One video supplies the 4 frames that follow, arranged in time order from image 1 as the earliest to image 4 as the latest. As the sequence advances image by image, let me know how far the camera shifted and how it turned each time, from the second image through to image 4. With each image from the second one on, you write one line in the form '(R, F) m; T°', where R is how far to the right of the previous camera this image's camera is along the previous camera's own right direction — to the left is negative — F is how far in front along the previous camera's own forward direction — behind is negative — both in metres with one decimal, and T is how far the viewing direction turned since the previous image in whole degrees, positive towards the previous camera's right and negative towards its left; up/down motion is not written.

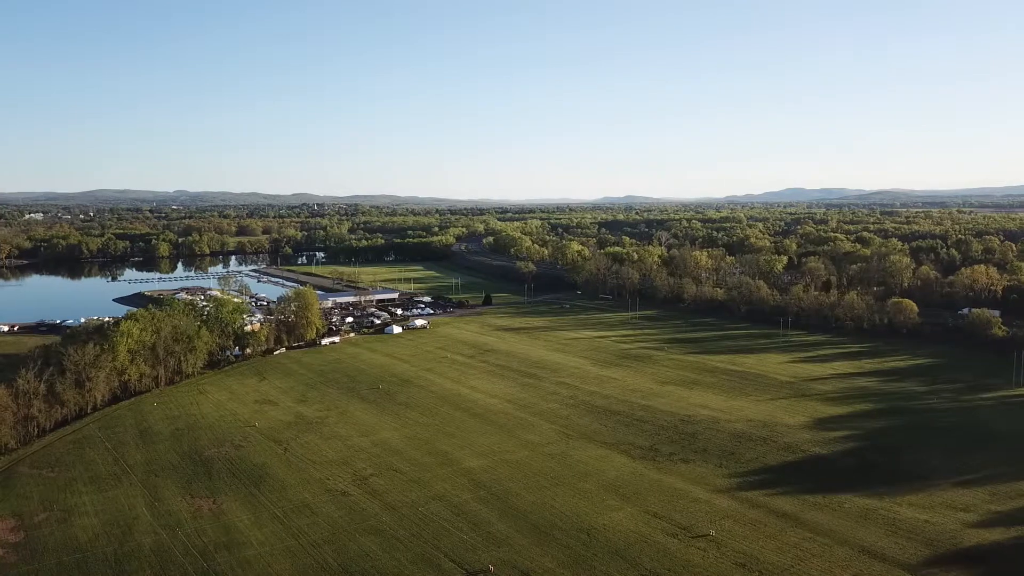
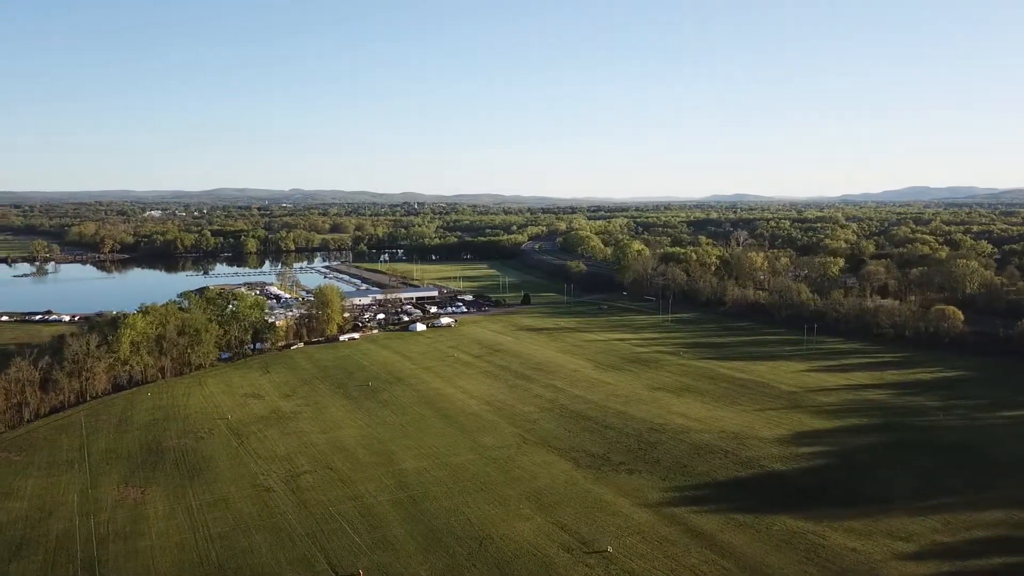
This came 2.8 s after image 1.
(+5.2, +0.7) m; -6°
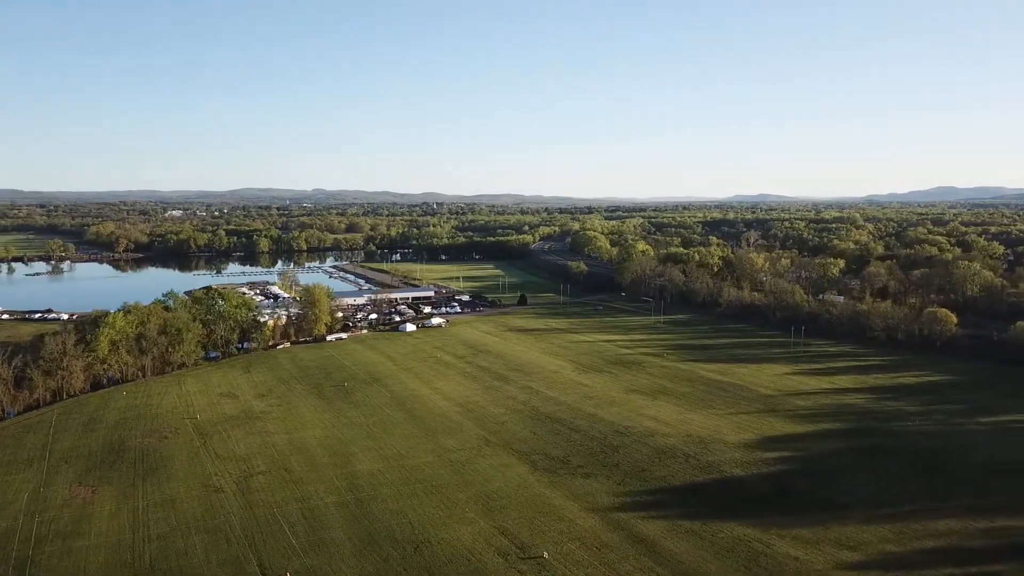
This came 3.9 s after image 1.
(+2.1, +0.2) m; -1°
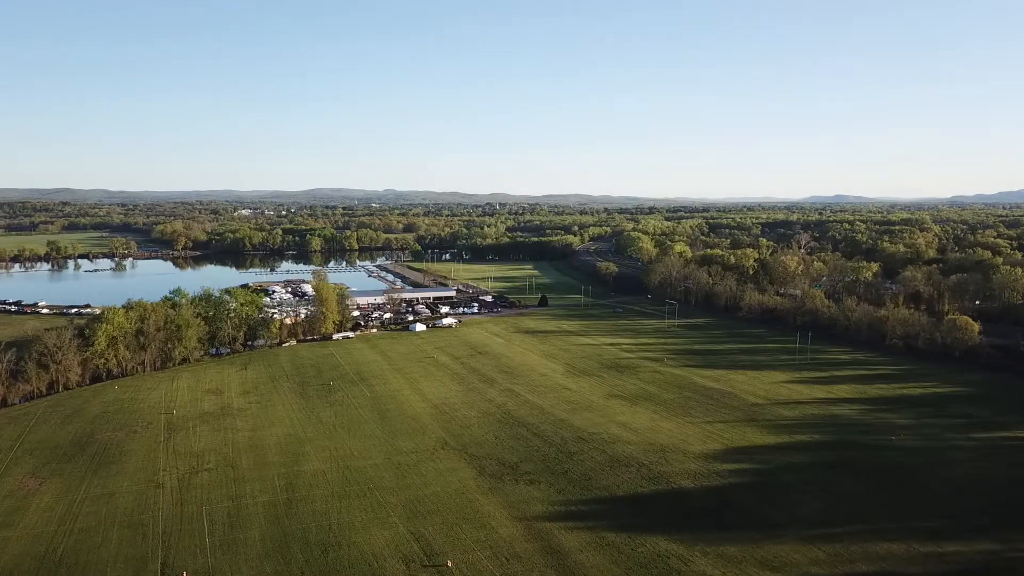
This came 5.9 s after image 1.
(+3.9, +0.5) m; -4°
